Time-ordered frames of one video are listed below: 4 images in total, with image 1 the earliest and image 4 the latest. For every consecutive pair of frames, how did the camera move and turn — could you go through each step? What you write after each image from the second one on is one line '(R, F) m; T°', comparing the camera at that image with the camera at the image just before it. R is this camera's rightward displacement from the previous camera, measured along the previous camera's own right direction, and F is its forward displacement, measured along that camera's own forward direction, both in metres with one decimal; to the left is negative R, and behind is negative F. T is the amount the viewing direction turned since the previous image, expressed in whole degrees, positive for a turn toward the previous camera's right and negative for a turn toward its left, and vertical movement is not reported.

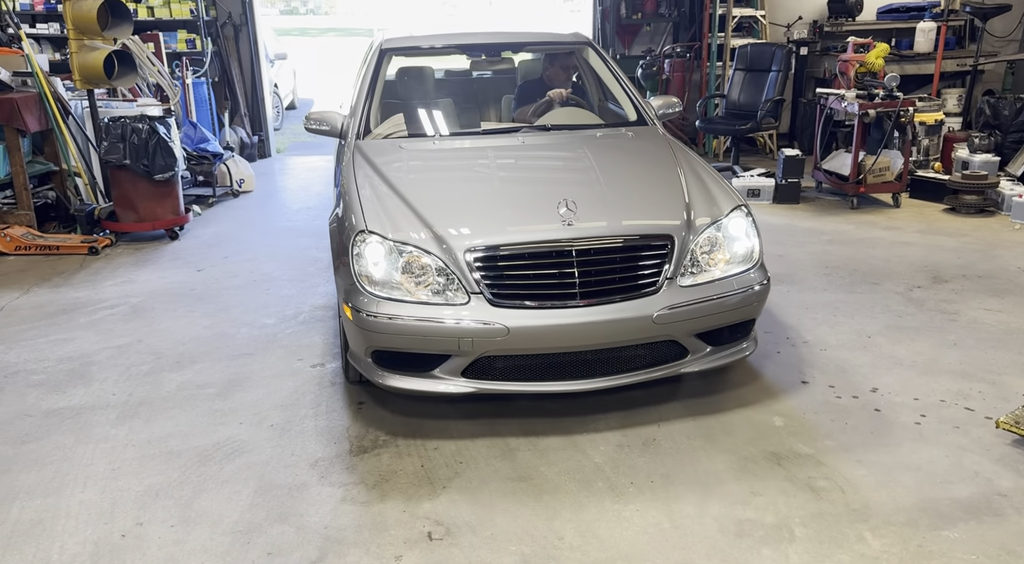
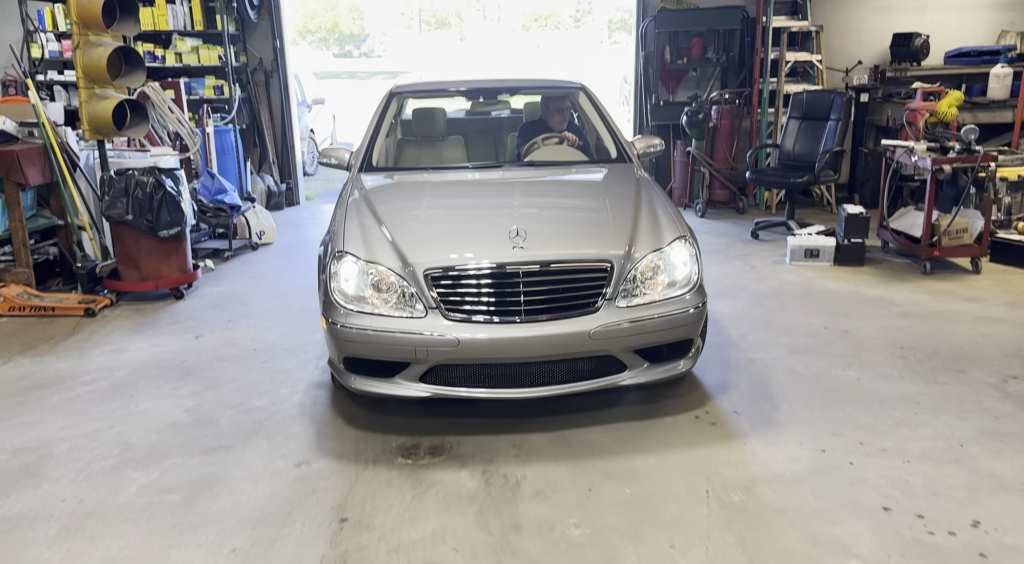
(+0.1, +0.5) m; -3°
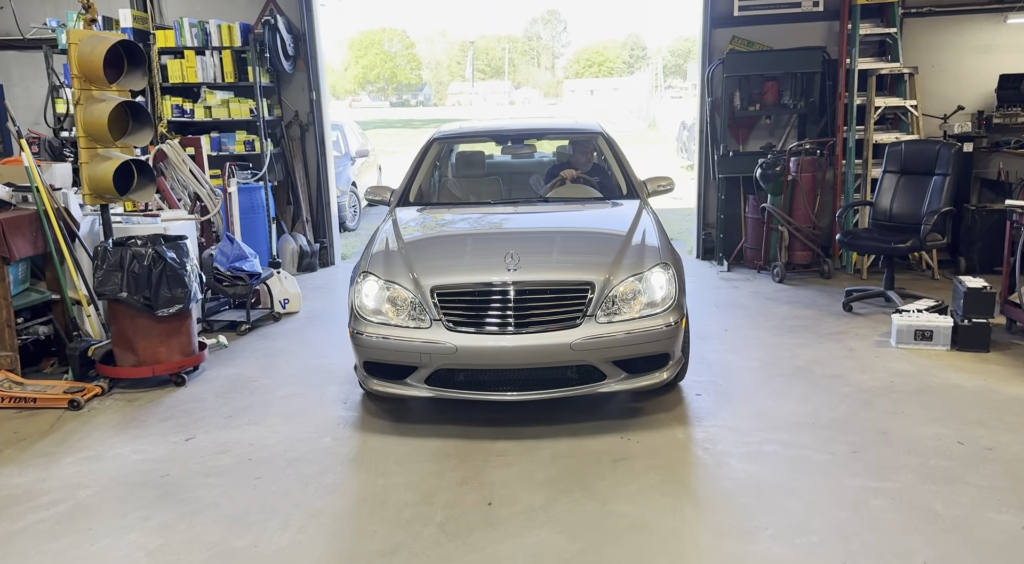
(0.0, +0.7) m; -4°
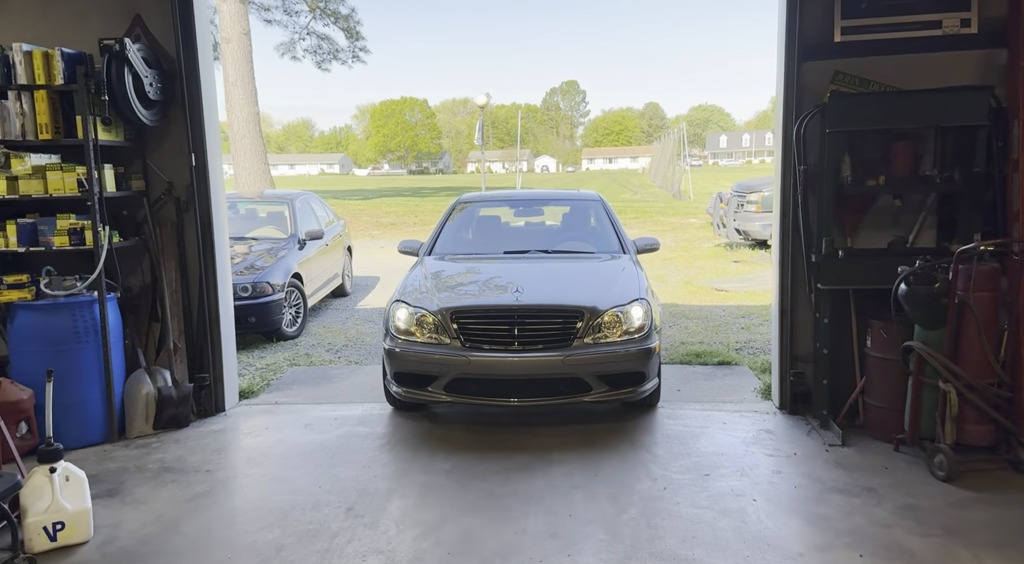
(+0.2, +2.4) m; -1°
